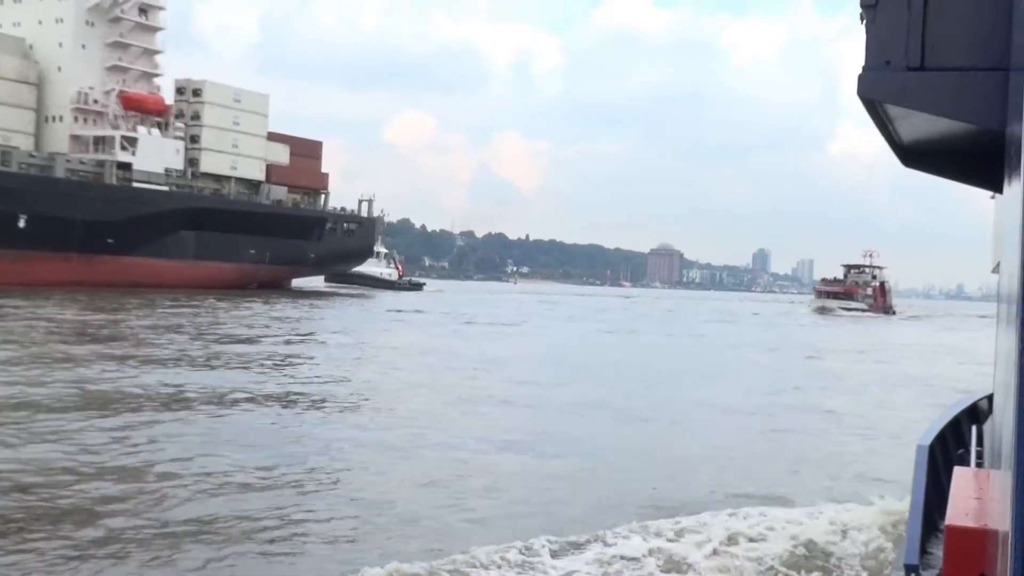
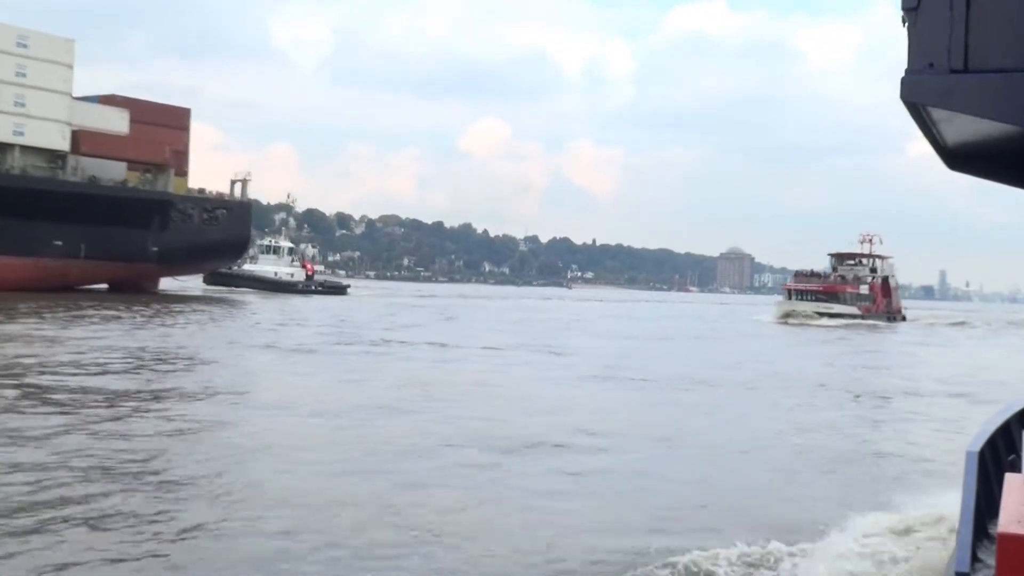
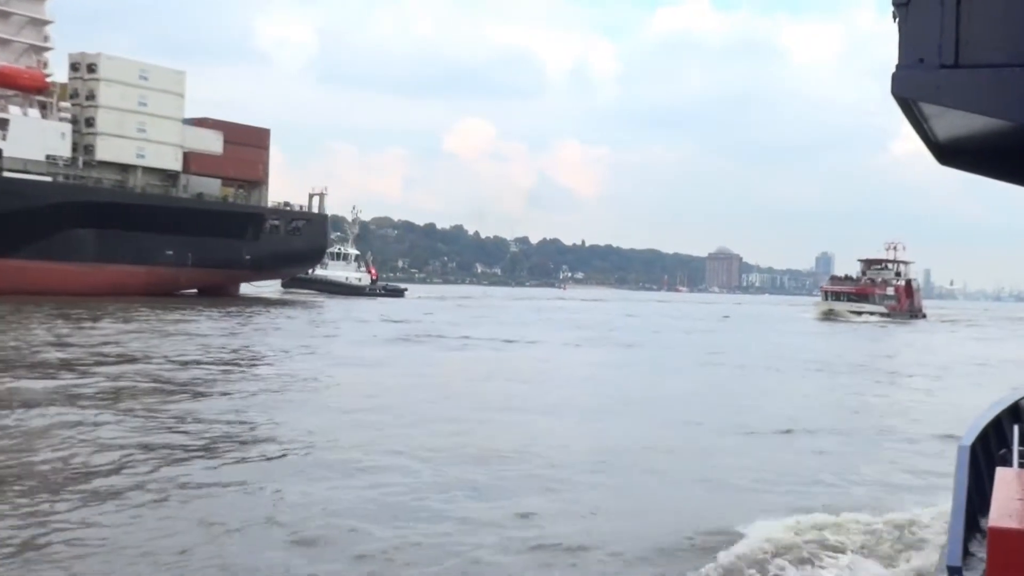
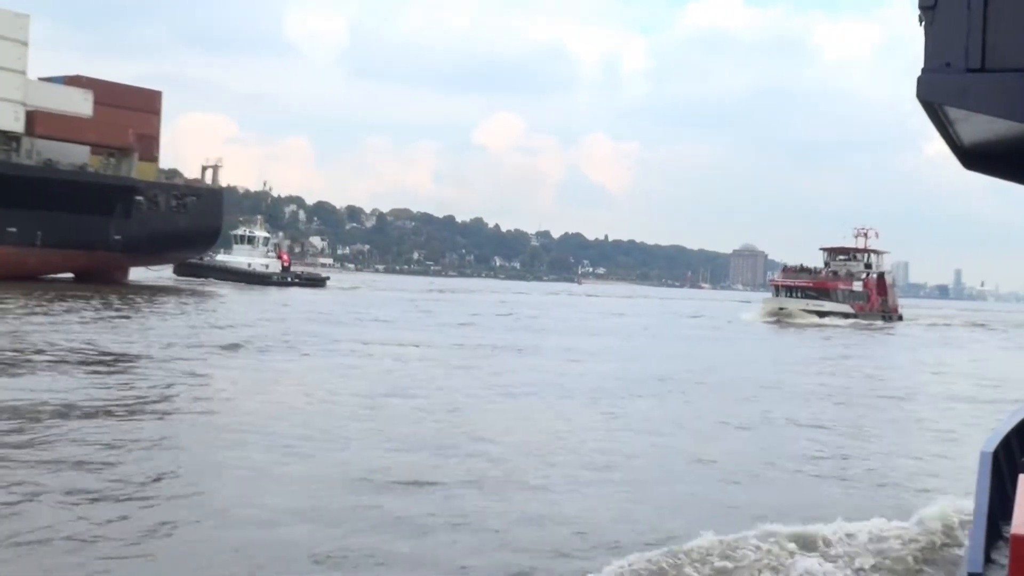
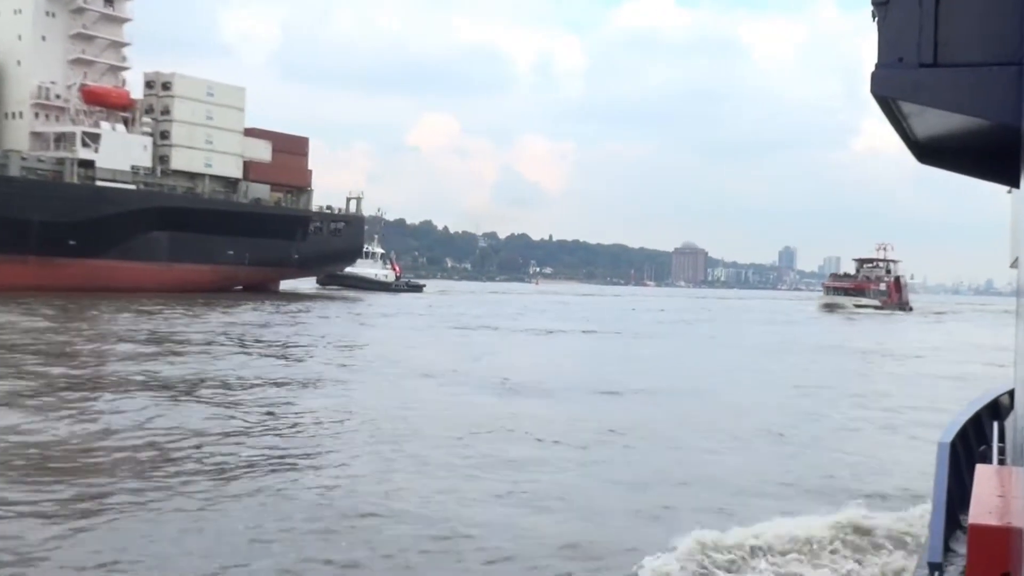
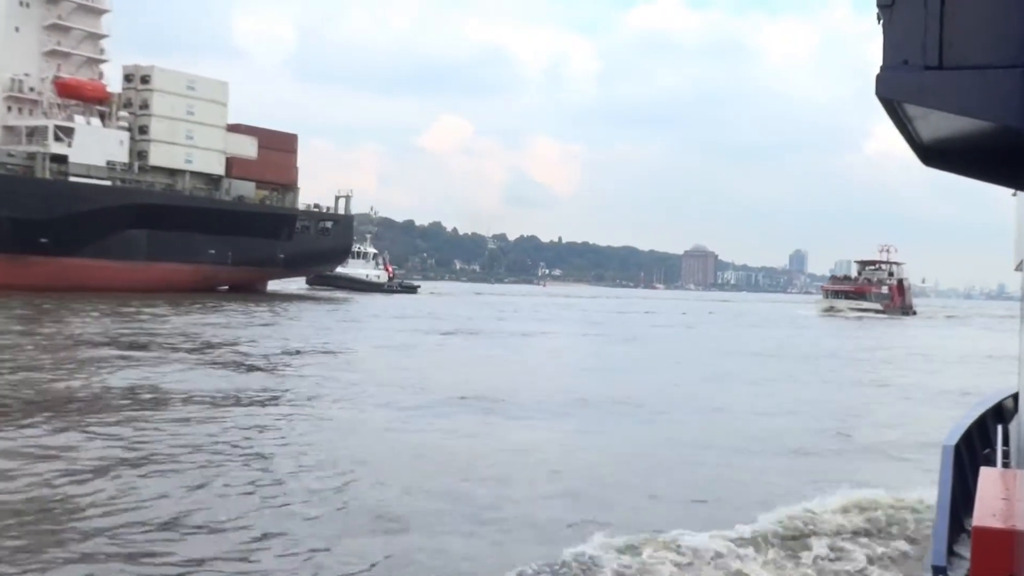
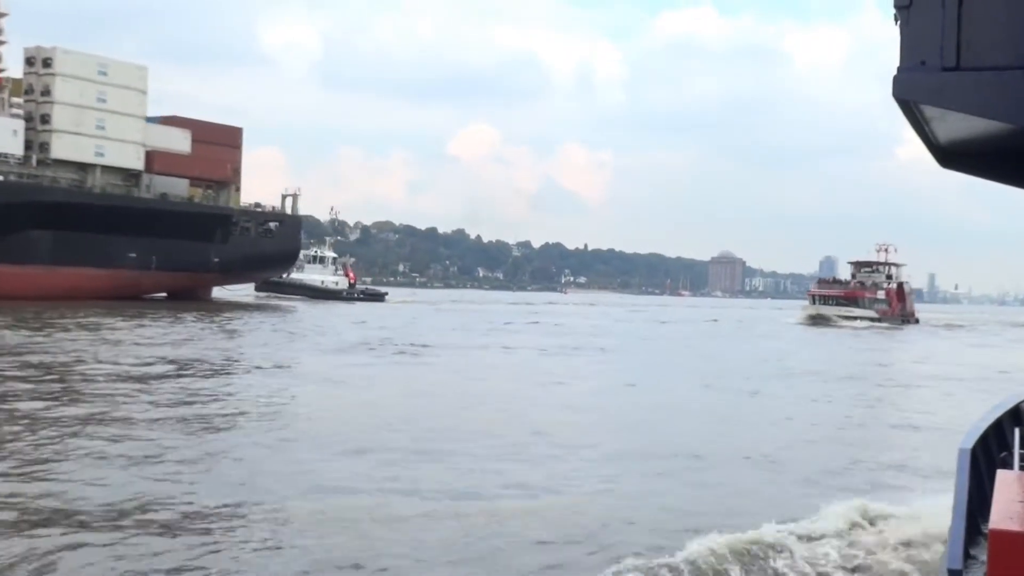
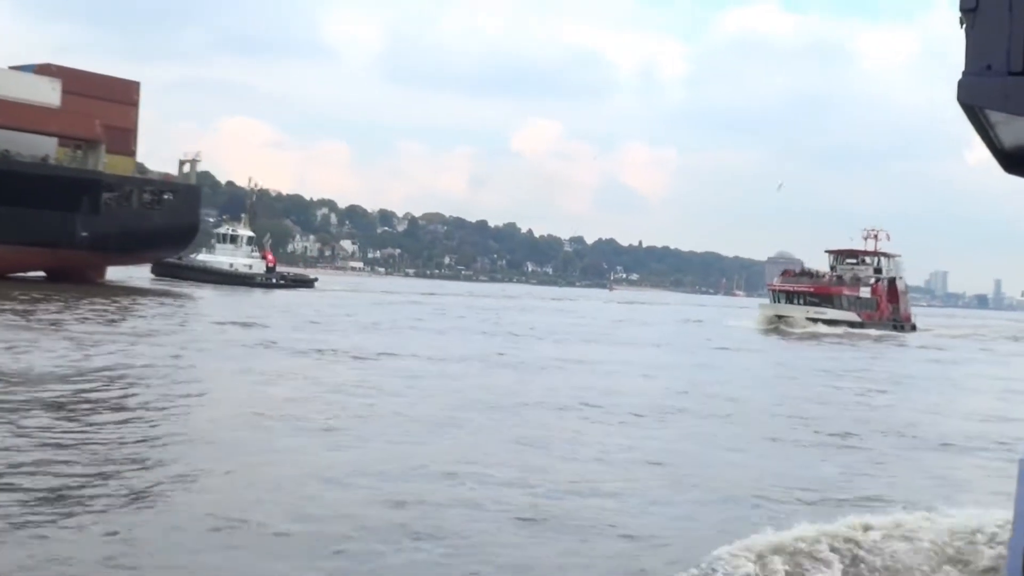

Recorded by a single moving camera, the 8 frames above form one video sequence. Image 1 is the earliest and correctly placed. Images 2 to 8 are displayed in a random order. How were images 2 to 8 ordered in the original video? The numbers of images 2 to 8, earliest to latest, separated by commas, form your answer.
5, 6, 3, 7, 2, 4, 8
